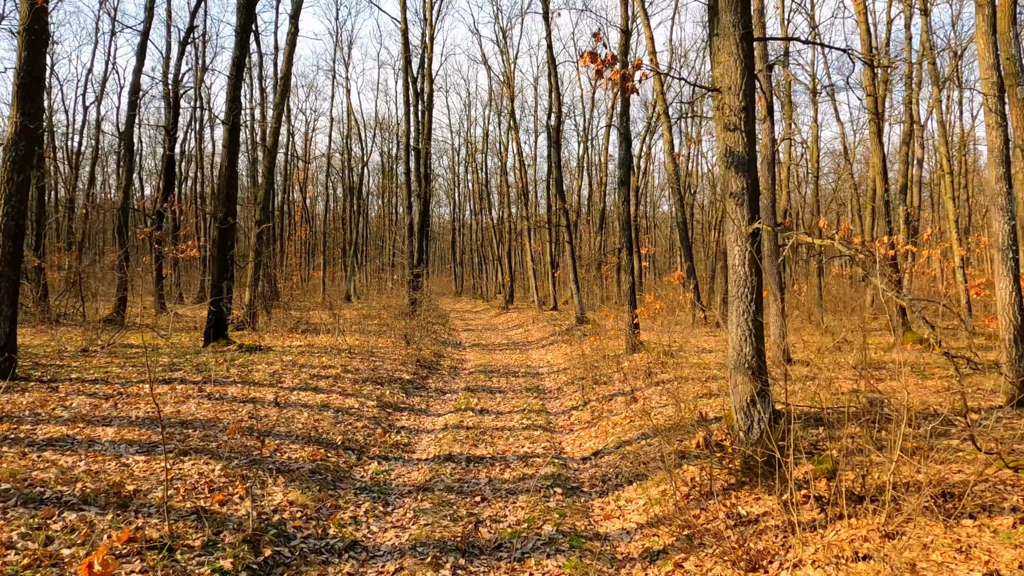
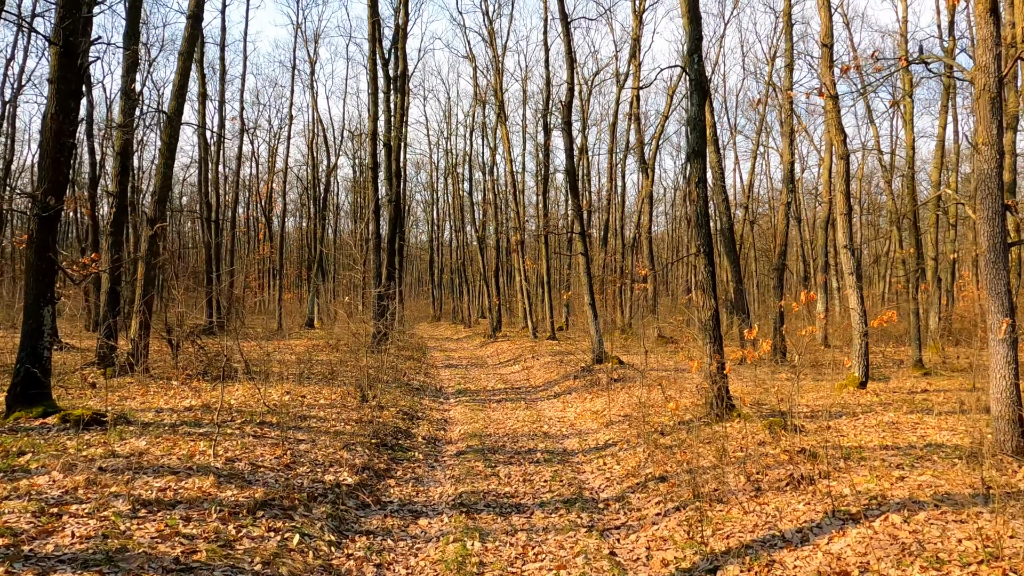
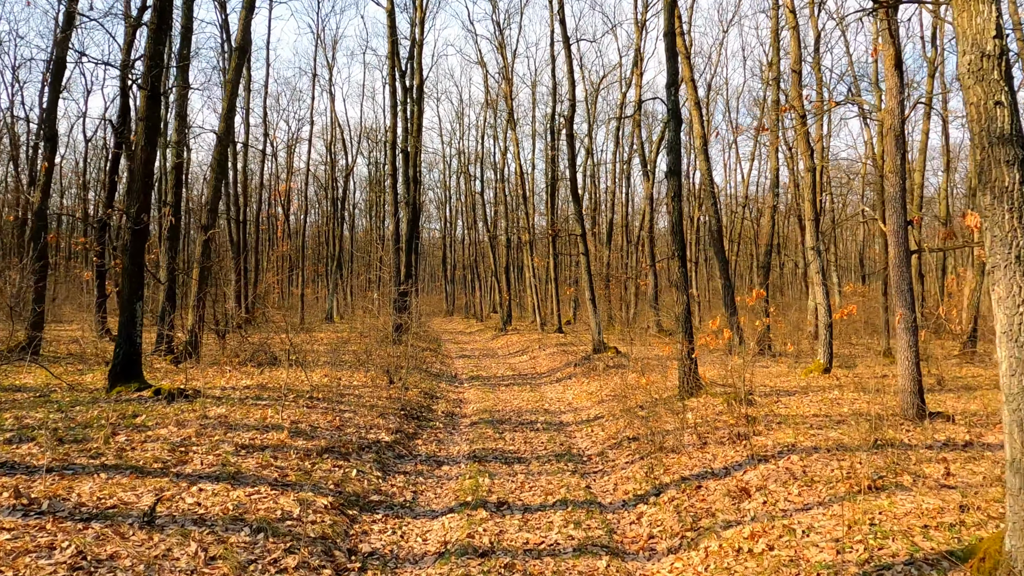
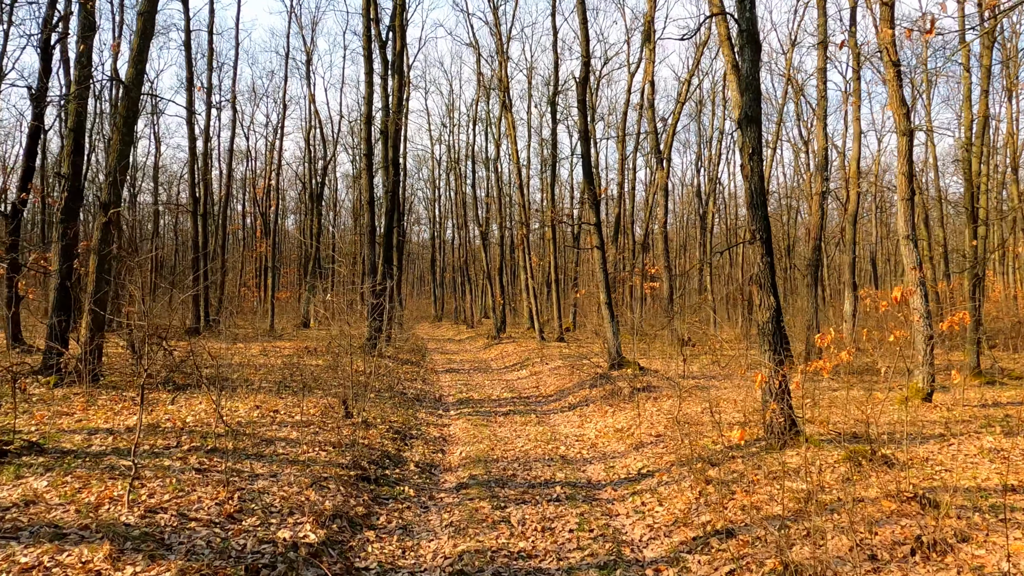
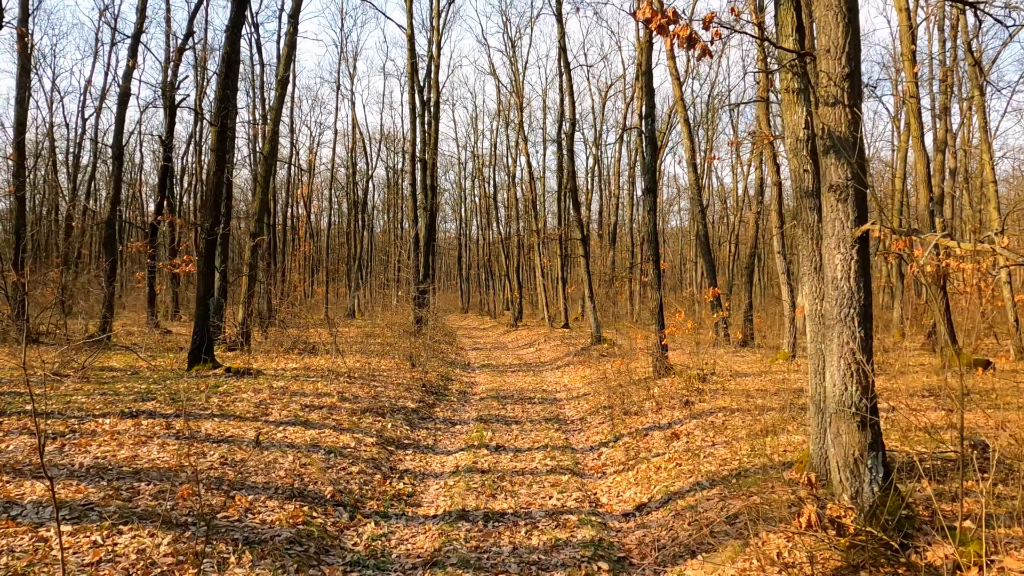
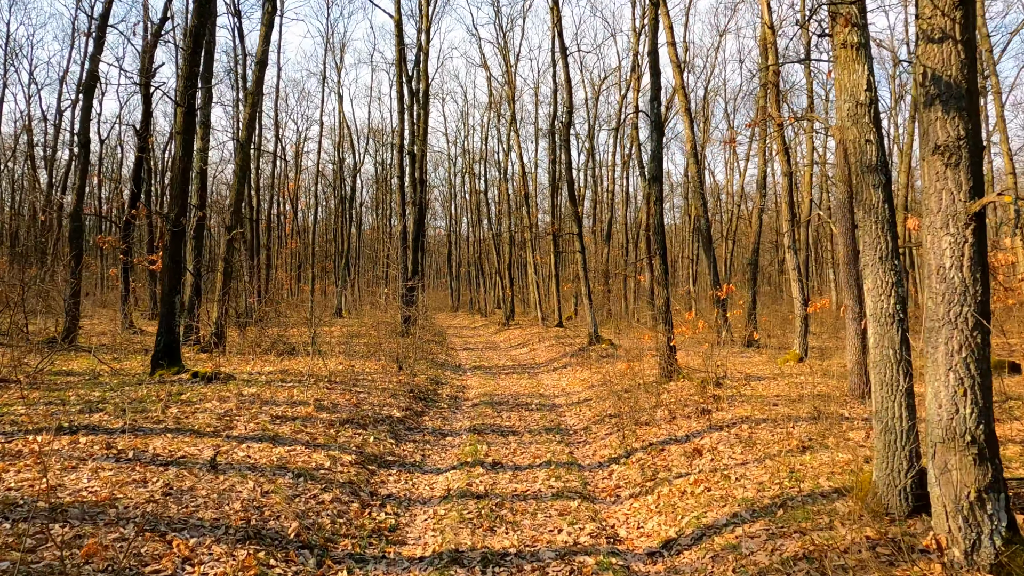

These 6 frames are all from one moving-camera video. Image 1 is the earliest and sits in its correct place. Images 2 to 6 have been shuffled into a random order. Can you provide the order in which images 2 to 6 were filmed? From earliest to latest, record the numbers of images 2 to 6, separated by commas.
5, 6, 3, 2, 4
